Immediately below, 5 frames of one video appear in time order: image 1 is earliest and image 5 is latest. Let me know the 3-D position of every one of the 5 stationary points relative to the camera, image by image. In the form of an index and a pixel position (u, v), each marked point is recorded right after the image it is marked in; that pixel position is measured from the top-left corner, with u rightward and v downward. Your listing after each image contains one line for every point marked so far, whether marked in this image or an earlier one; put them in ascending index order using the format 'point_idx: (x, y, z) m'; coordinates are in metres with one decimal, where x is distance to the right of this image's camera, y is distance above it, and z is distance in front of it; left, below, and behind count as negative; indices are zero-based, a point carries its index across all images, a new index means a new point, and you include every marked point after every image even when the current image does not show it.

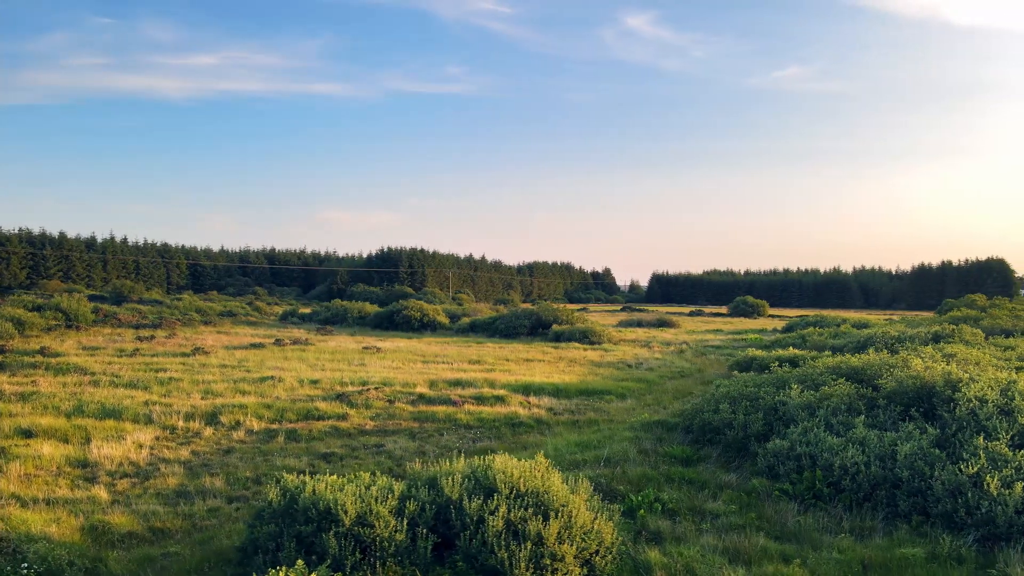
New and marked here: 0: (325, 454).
0: (-2.8, -2.5, +8.2) m
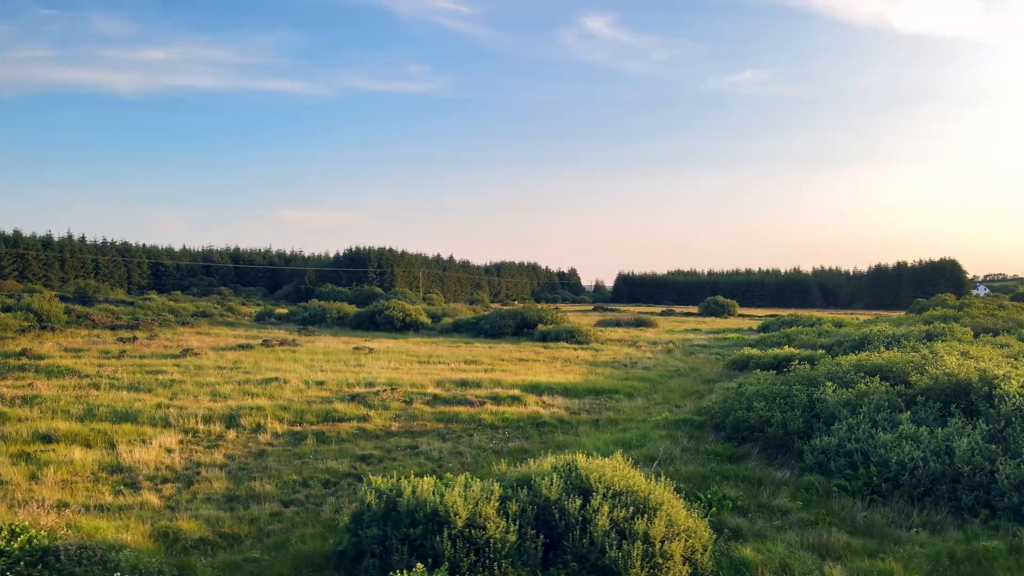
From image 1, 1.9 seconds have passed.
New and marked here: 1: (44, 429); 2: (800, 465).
0: (-2.2, -2.5, +8.1) m
1: (-7.5, -2.3, +8.8) m
2: (+3.7, -2.3, +7.0) m
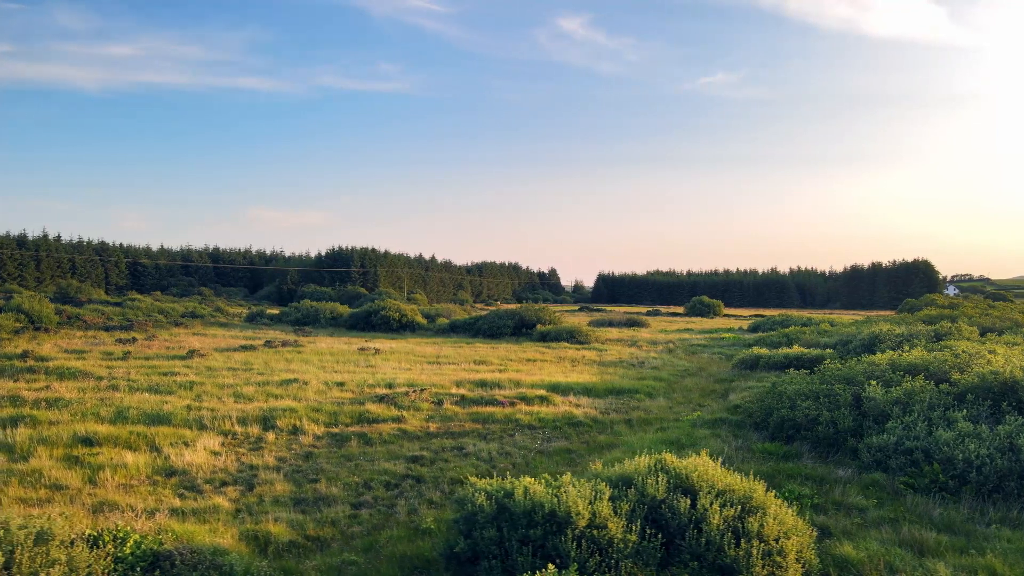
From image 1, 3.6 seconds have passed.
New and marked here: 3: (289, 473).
0: (-1.5, -2.5, +8.1) m
1: (-6.7, -2.3, +8.6) m
2: (+4.5, -2.3, +7.1) m
3: (-3.0, -2.4, +7.2) m
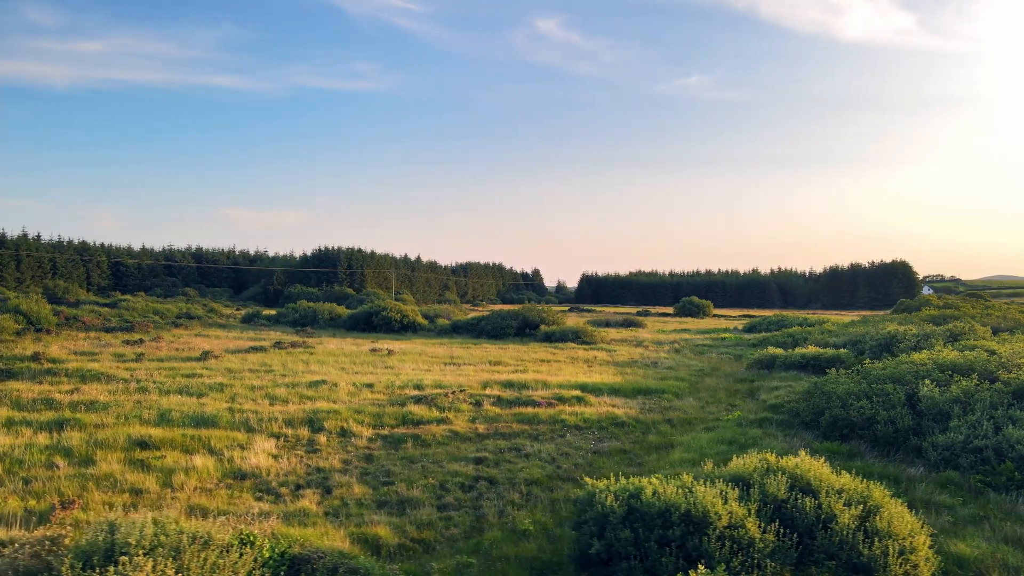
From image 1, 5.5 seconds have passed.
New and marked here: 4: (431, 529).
0: (-0.6, -2.5, +8.1) m
1: (-5.8, -2.3, +8.5) m
2: (+5.4, -2.3, +7.2) m
3: (-2.0, -2.5, +7.2) m
4: (-0.8, -2.4, +5.3) m
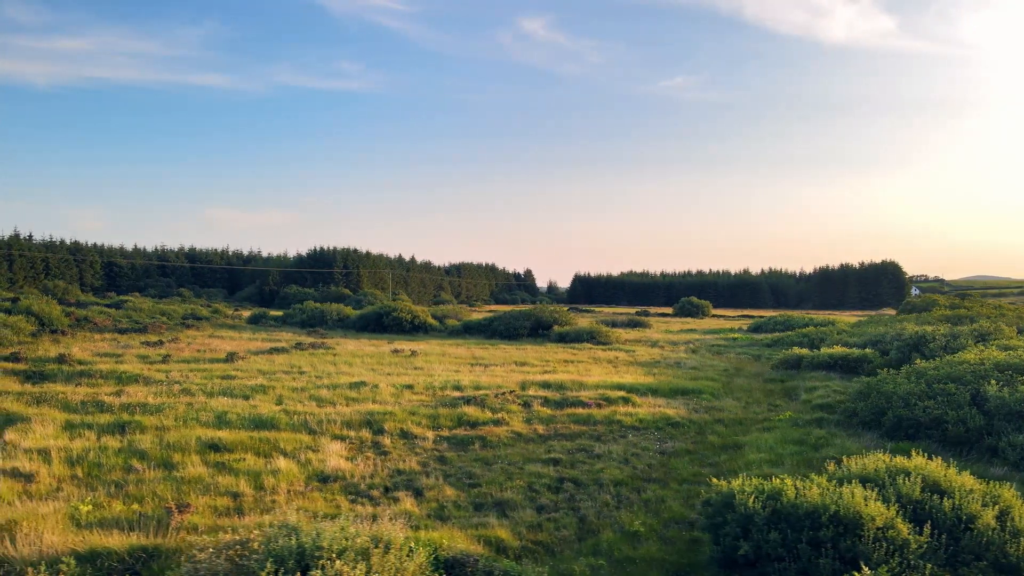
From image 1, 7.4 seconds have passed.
0: (+0.5, -2.5, +8.1) m
1: (-4.8, -2.3, +8.5) m
2: (+6.5, -2.3, +7.2) m
3: (-1.0, -2.5, +7.2) m
4: (+0.3, -2.4, +5.3) m
